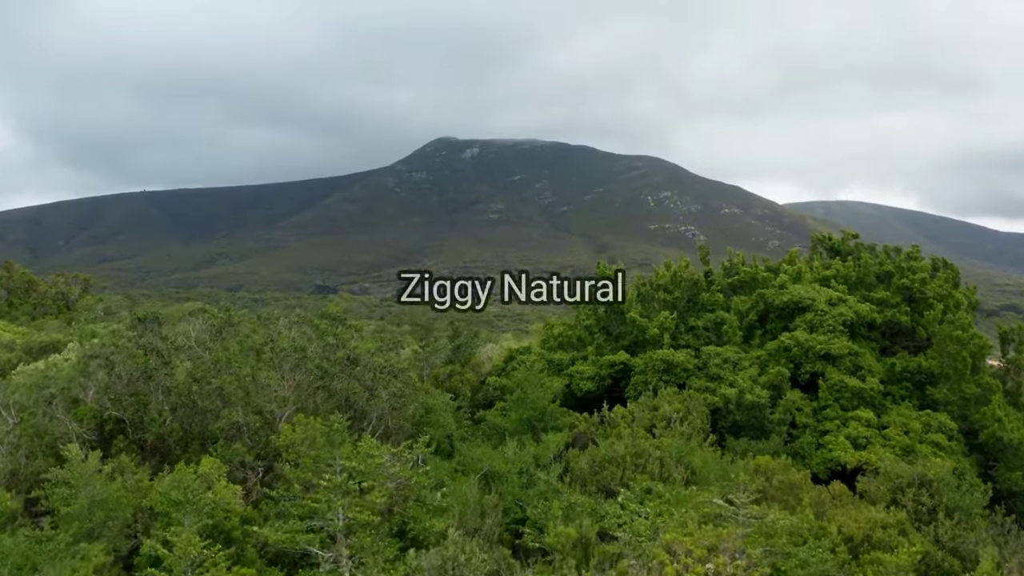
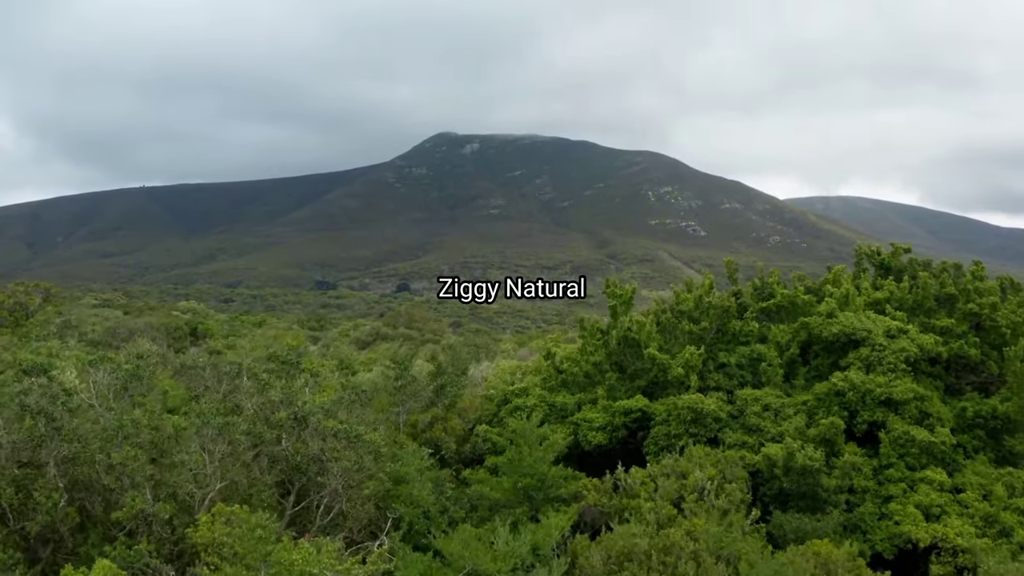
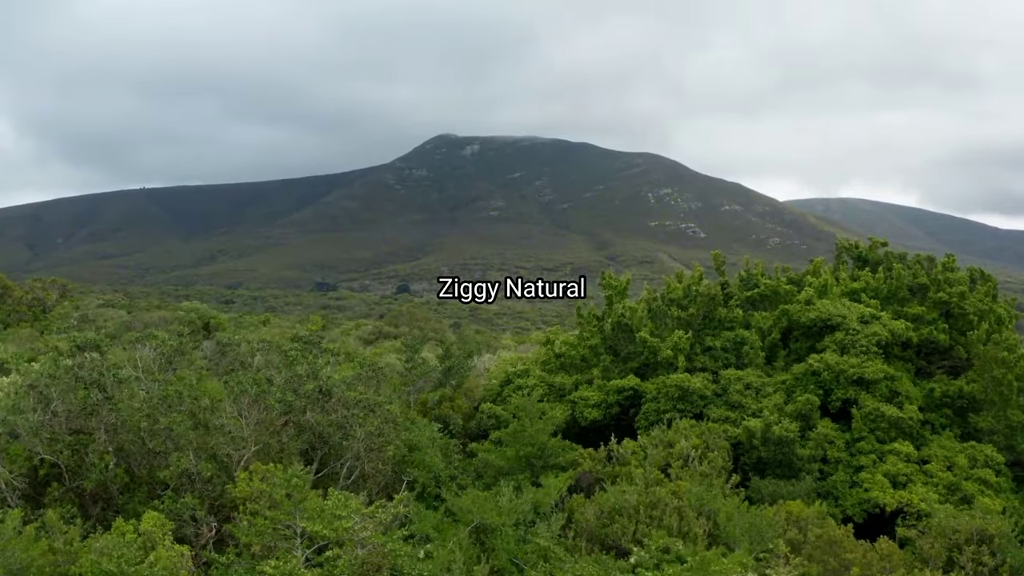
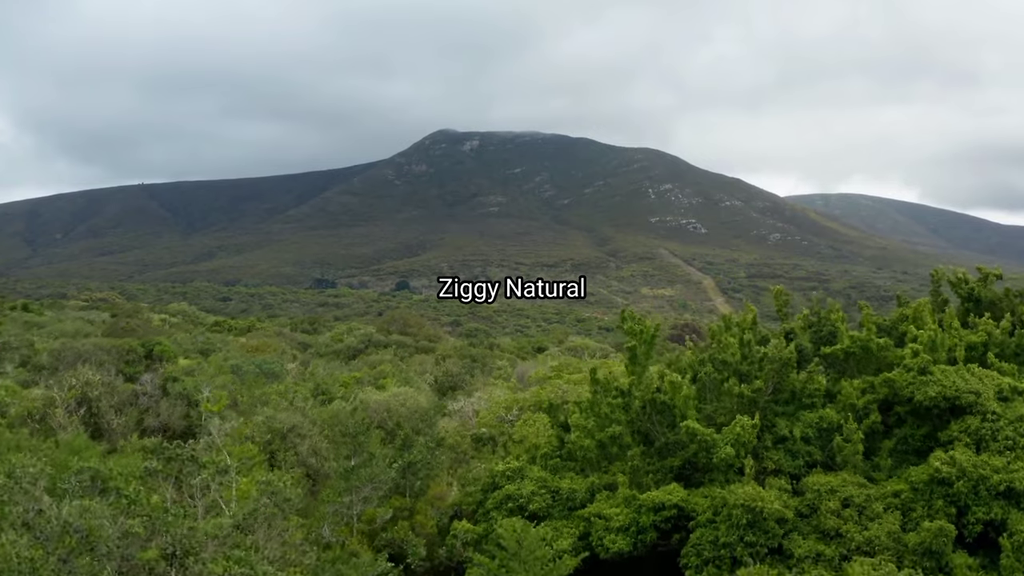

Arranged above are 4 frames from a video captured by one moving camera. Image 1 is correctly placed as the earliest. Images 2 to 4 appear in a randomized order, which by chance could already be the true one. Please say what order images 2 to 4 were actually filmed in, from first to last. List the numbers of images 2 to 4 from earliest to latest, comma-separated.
3, 2, 4
